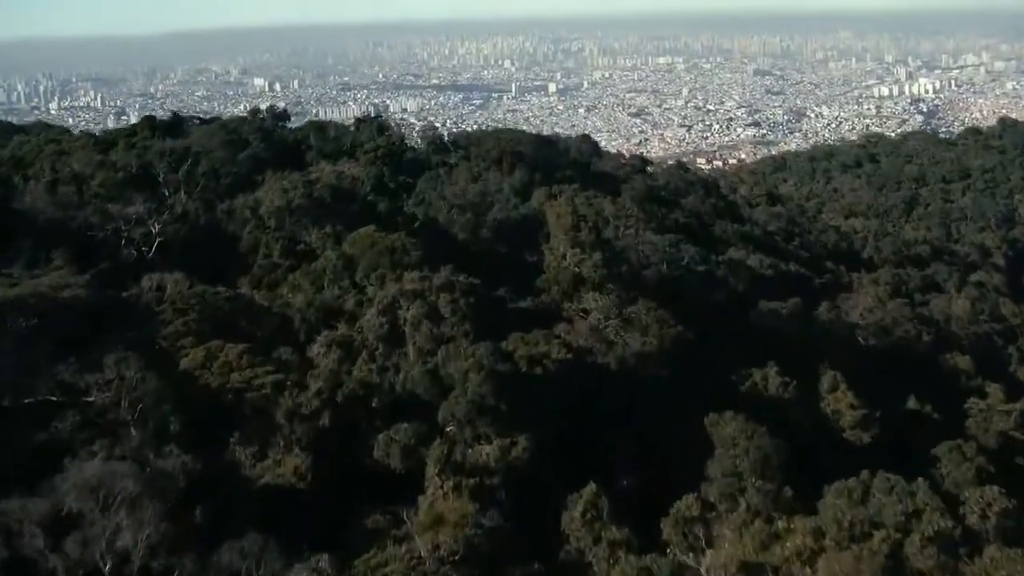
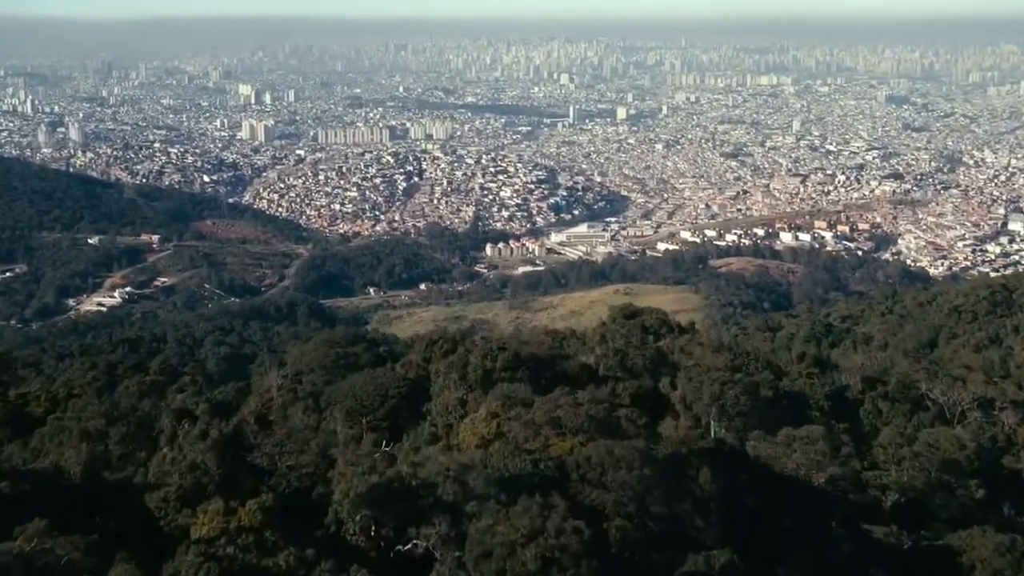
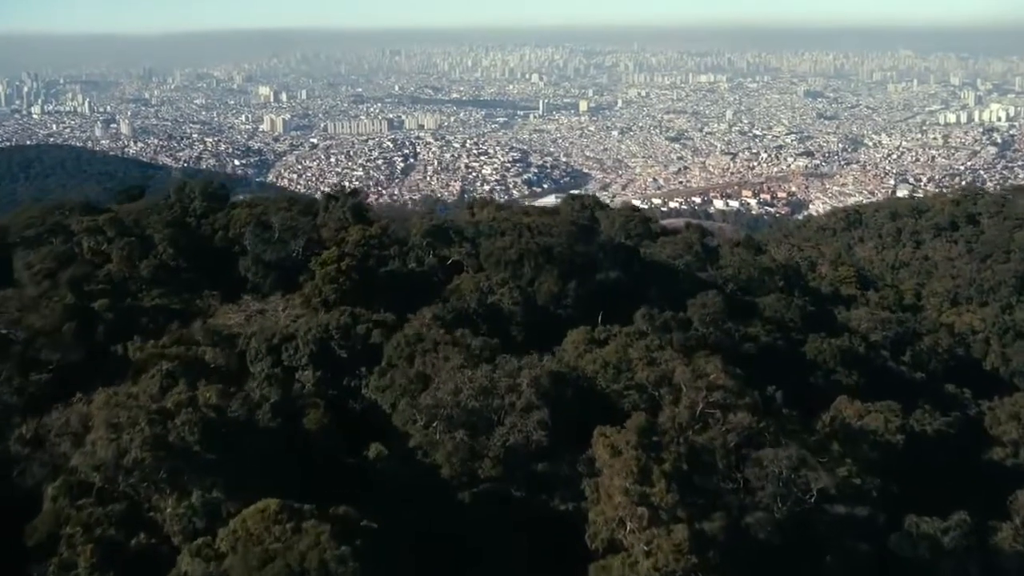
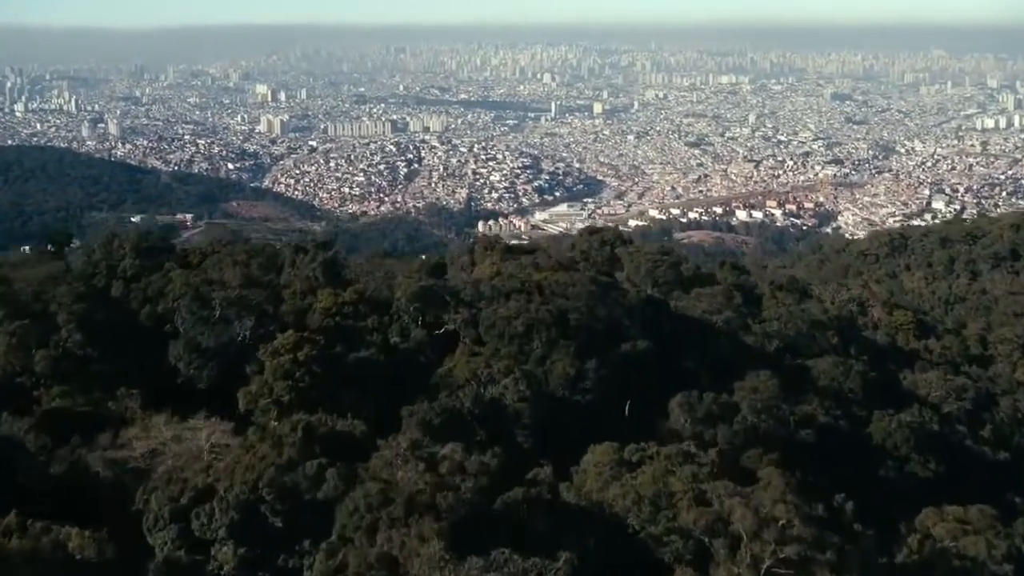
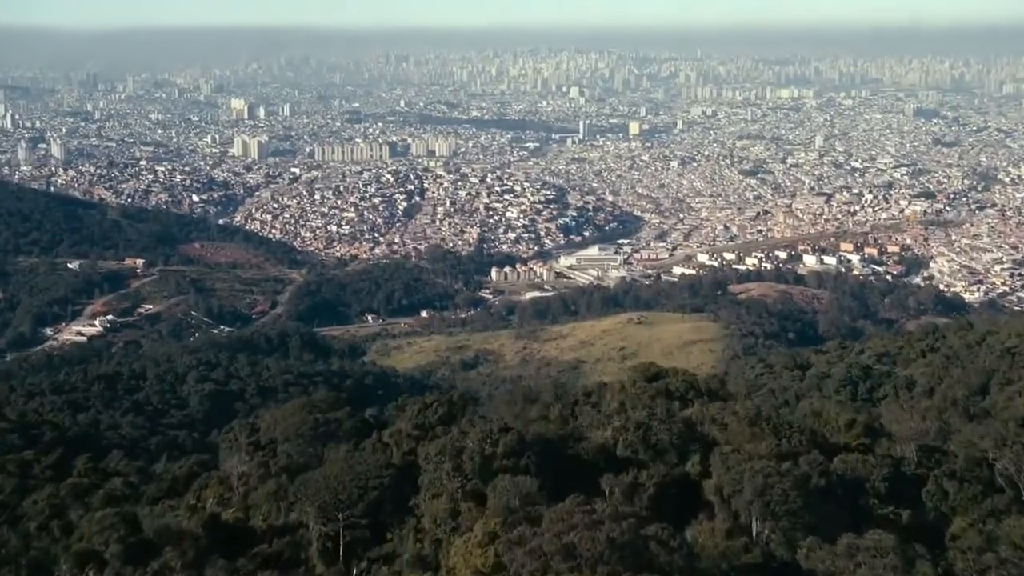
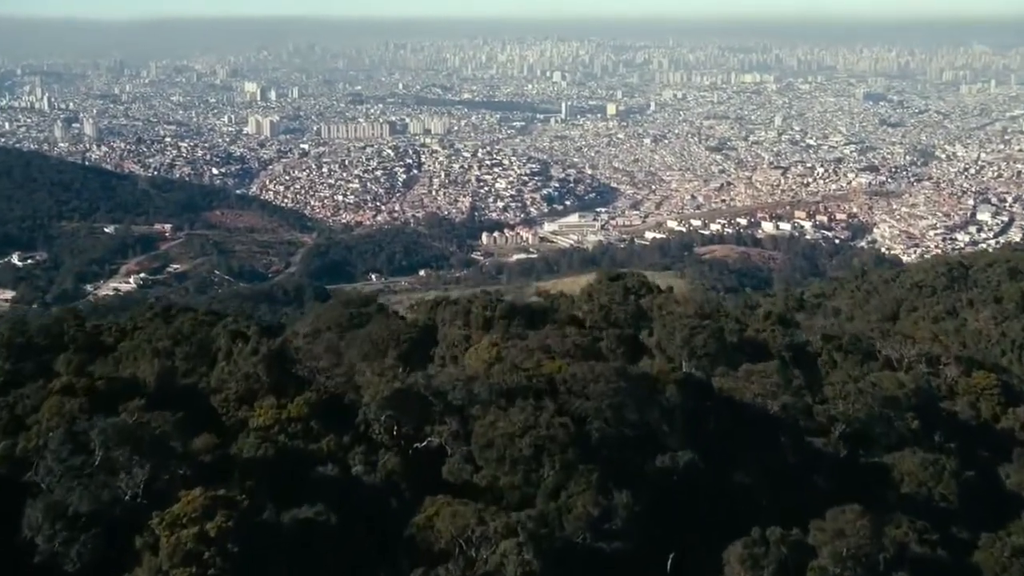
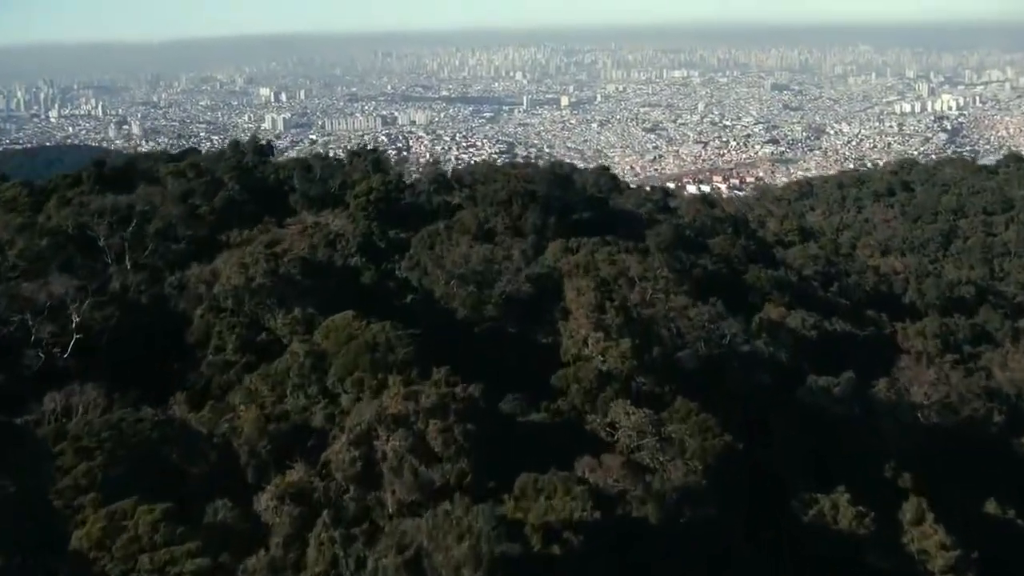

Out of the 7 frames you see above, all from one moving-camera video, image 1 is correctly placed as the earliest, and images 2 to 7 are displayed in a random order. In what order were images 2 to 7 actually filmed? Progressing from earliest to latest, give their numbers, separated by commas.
7, 3, 4, 6, 2, 5
